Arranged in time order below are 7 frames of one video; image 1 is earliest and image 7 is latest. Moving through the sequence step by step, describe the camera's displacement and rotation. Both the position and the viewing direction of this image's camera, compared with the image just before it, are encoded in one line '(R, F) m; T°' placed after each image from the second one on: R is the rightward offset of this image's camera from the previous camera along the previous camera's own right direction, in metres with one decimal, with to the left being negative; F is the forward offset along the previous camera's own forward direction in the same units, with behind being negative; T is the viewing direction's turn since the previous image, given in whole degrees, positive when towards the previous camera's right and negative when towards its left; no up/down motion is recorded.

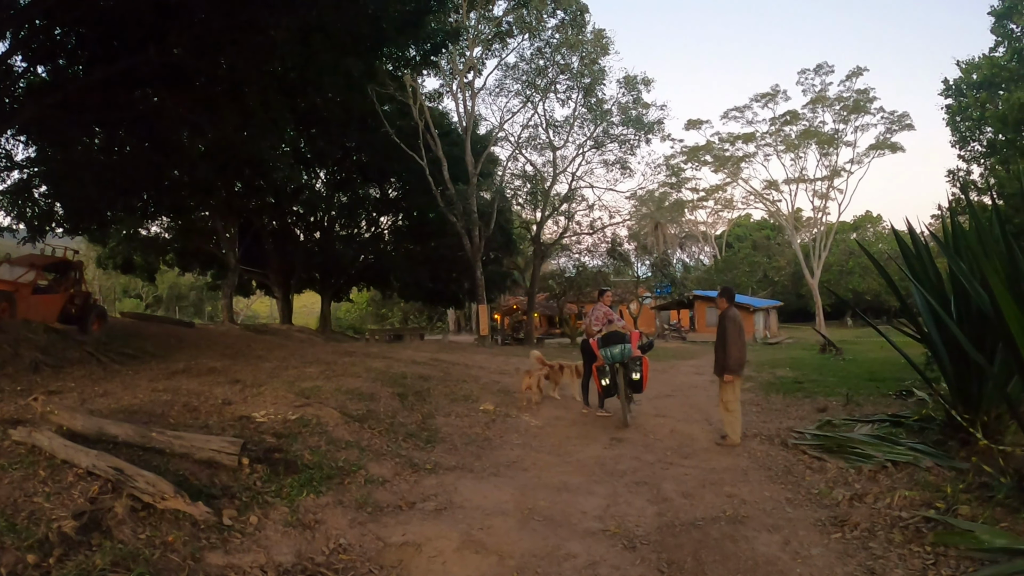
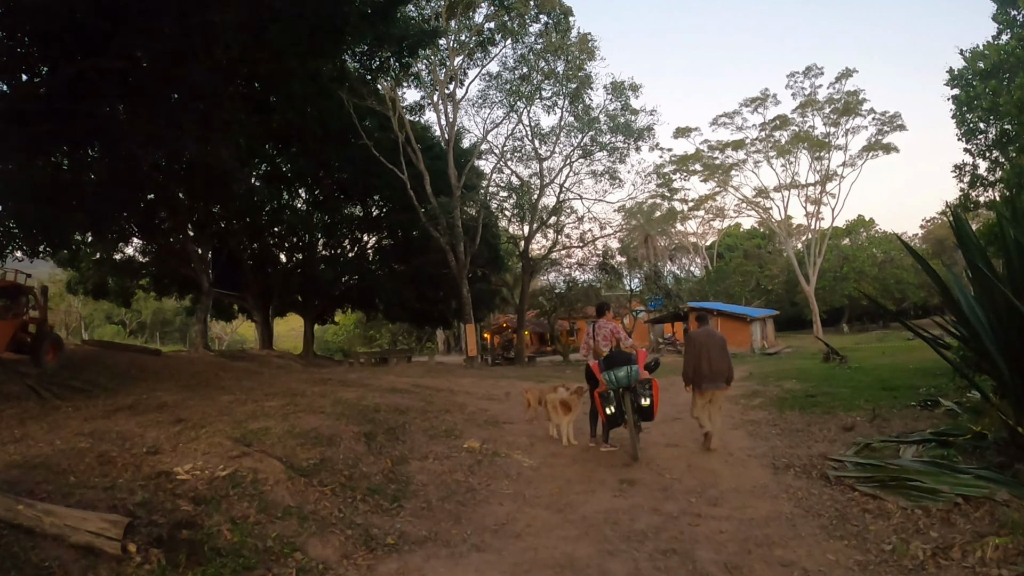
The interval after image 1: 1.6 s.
(0.0, +1.0) m; +1°
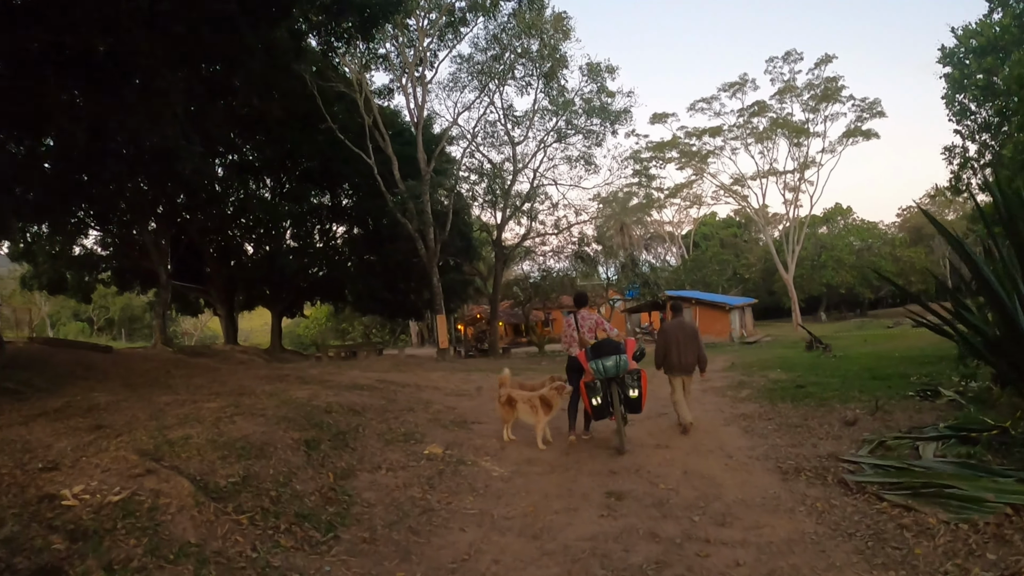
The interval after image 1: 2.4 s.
(+0.1, +0.8) m; +2°
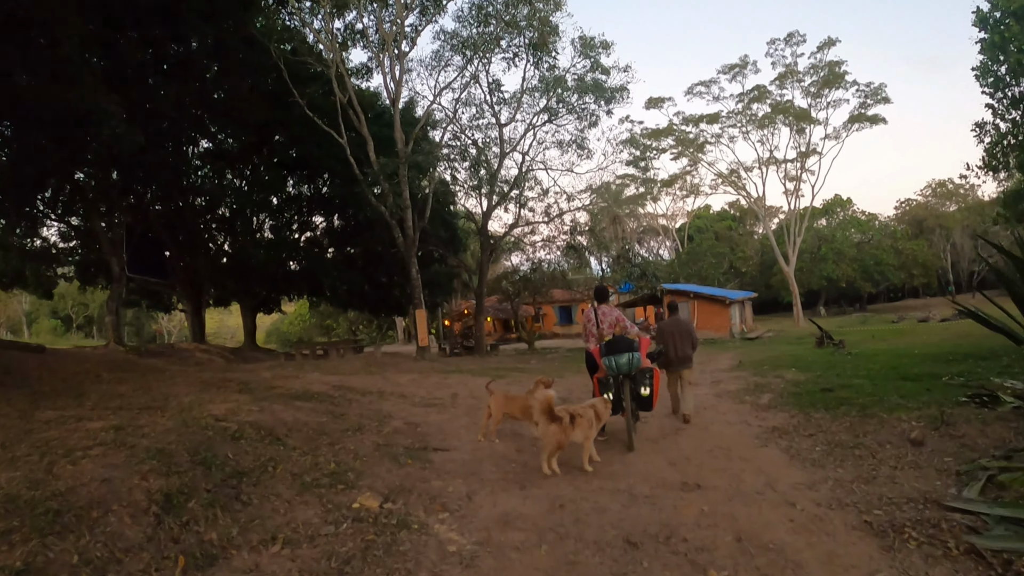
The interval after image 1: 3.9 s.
(+0.1, +1.6) m; +1°
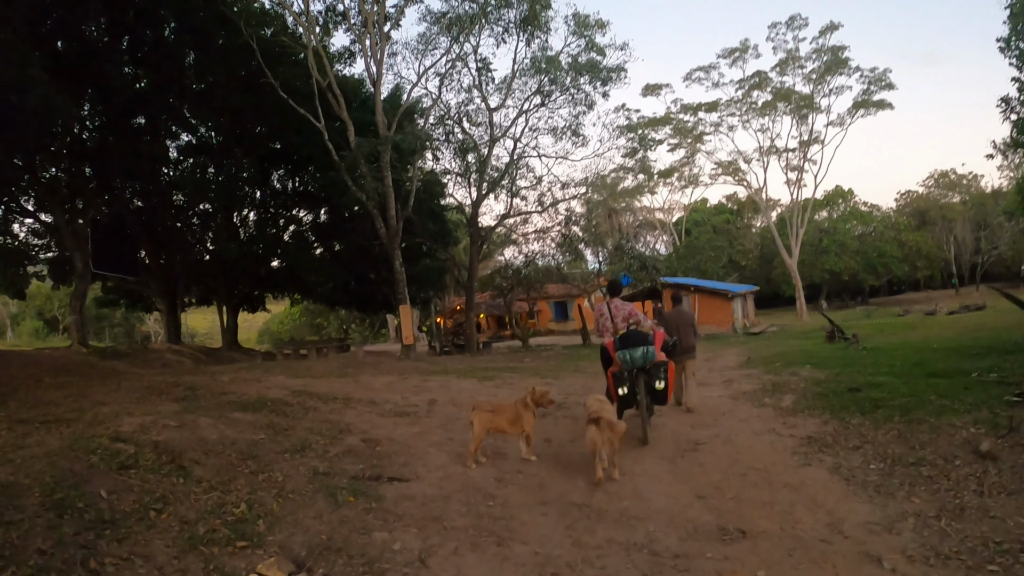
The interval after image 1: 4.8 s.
(+0.1, +1.1) m; 0°
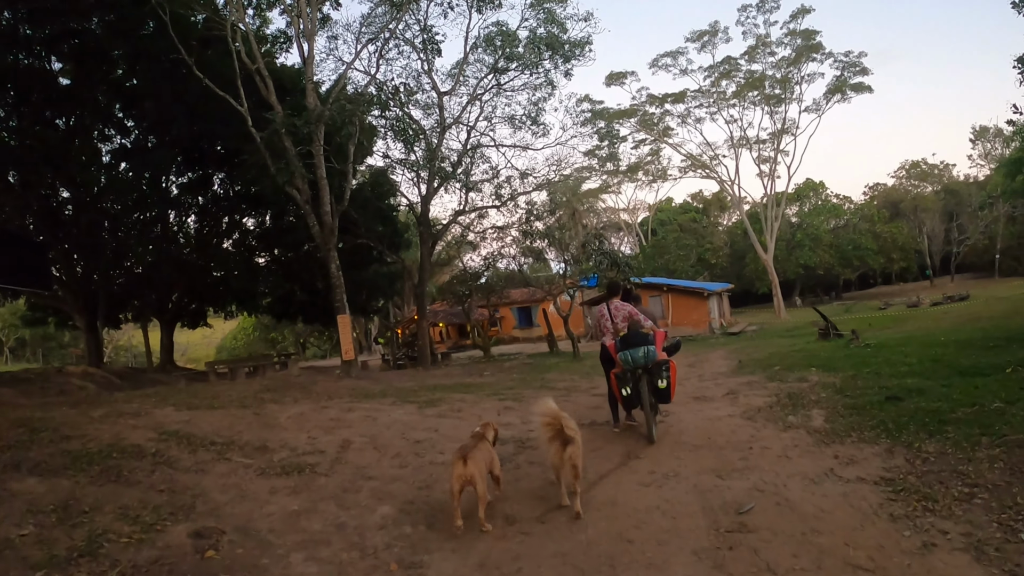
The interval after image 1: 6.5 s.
(+0.2, +1.9) m; +3°
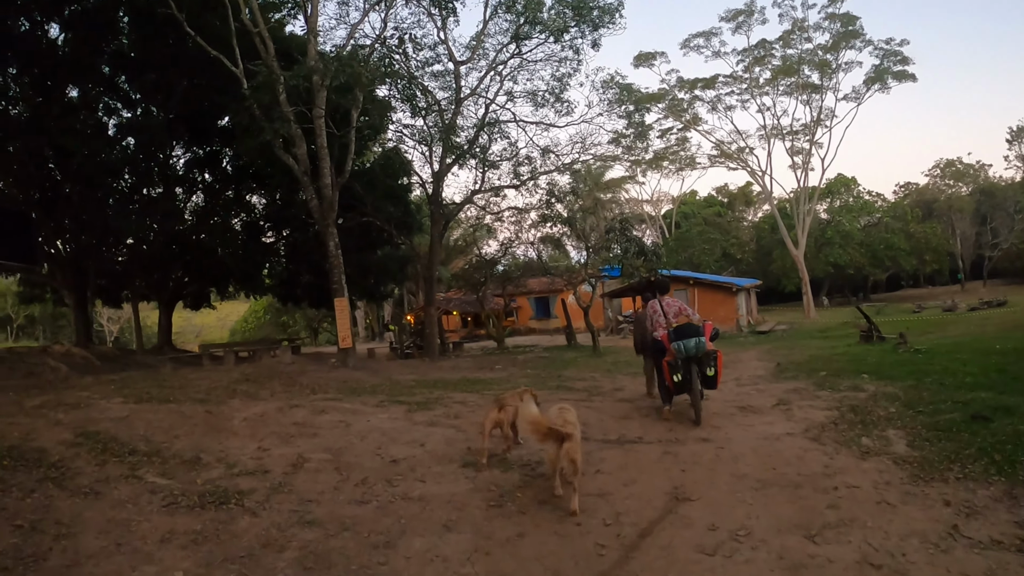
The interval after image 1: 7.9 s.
(0.0, +1.2) m; -1°
